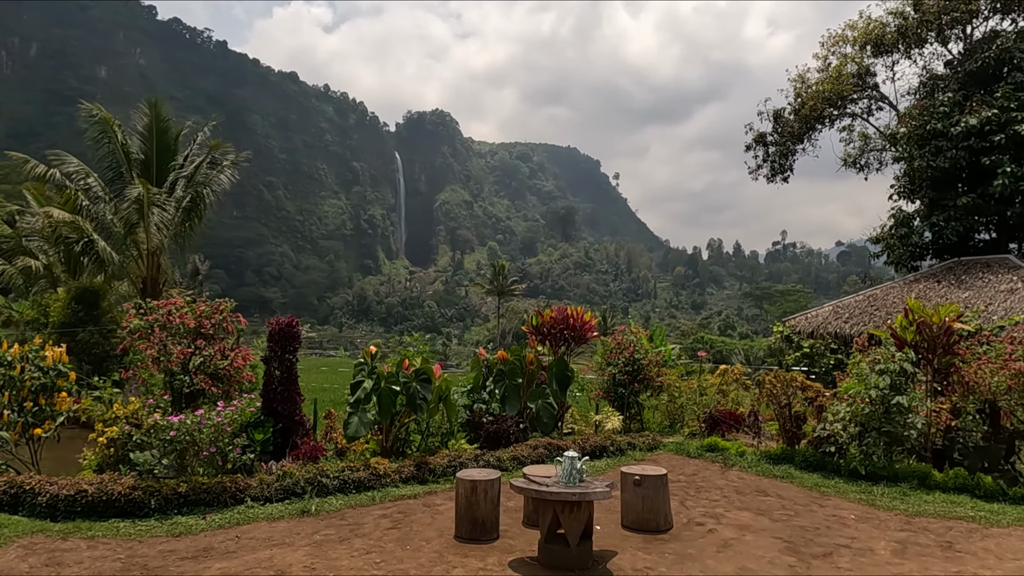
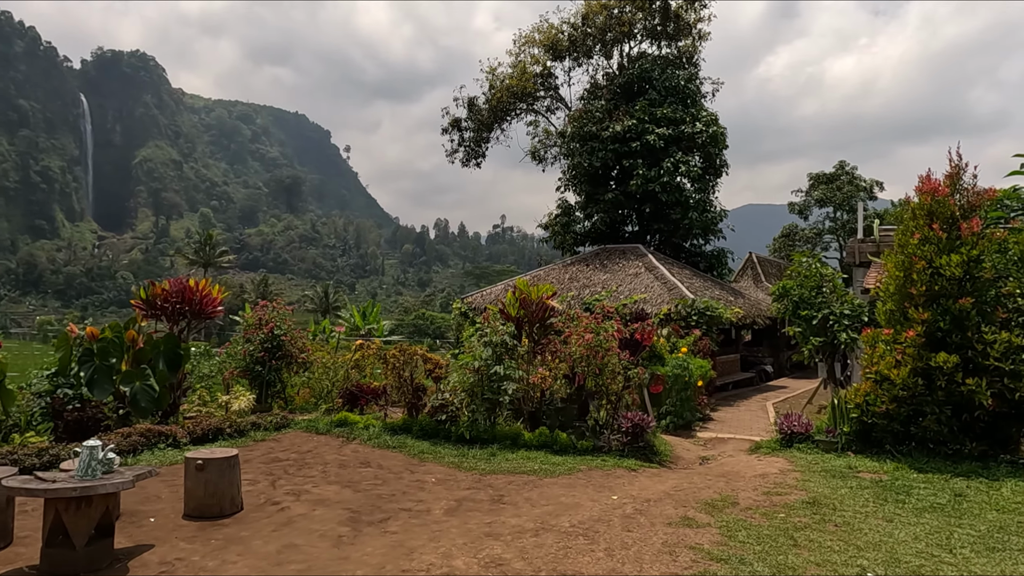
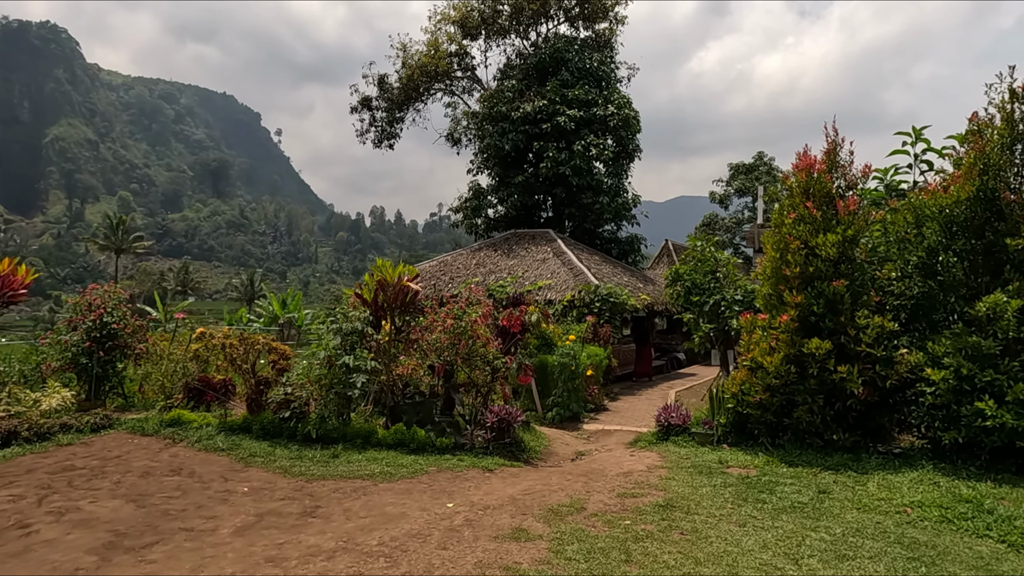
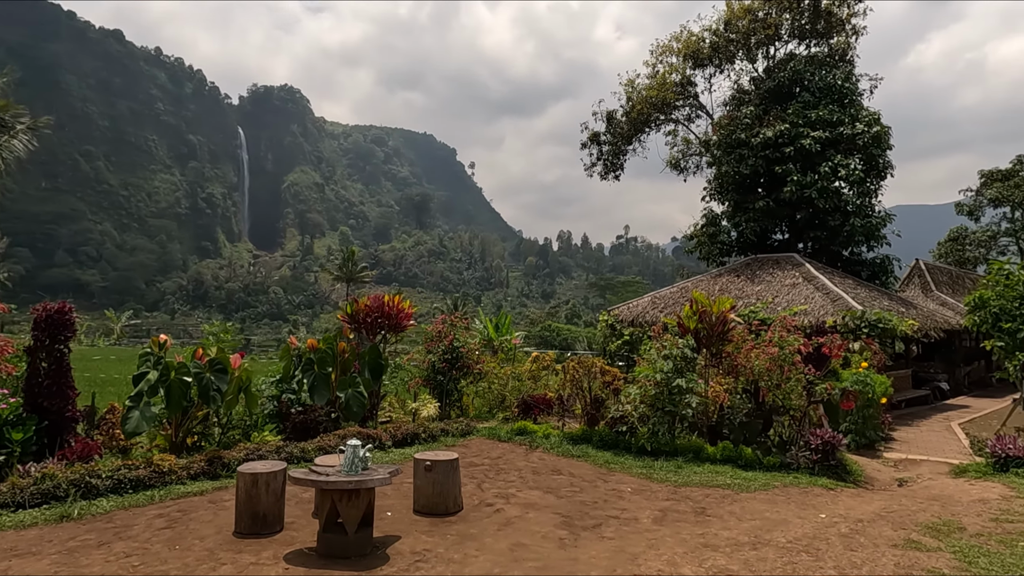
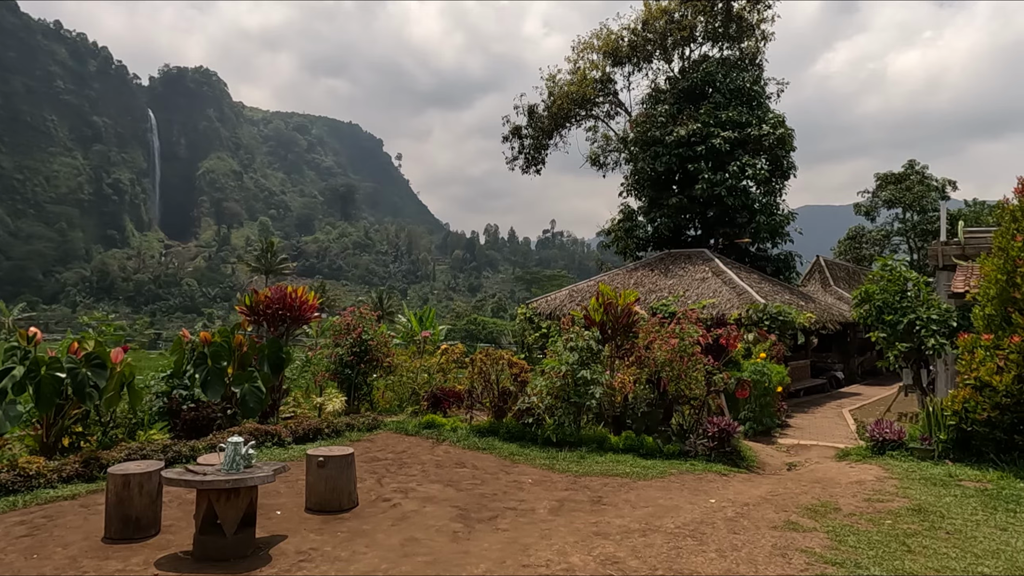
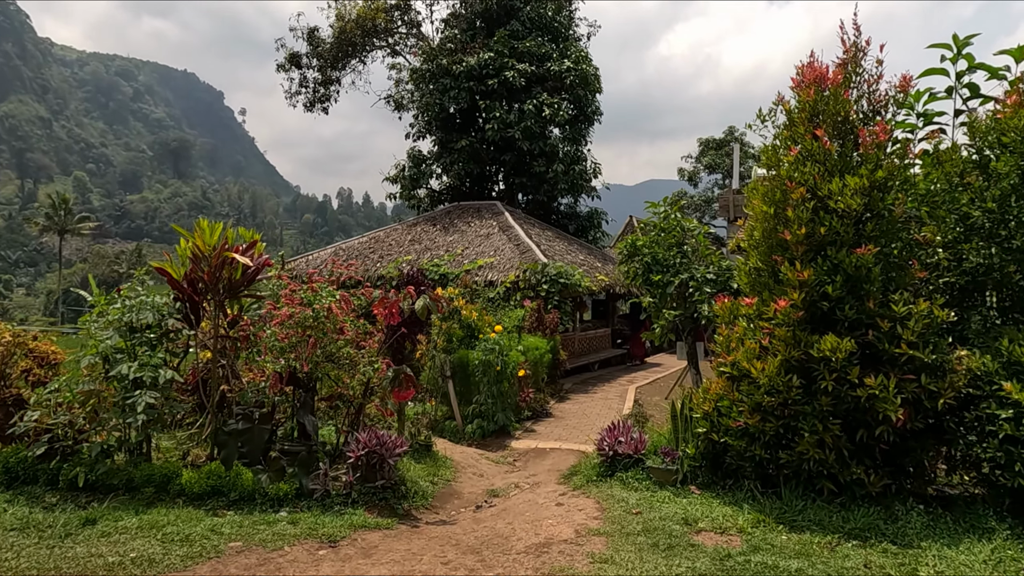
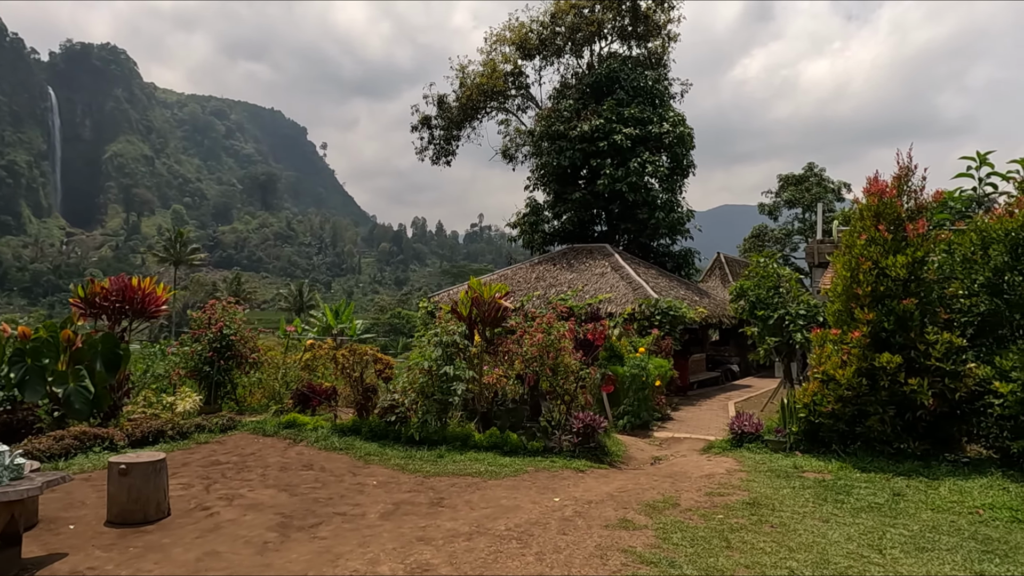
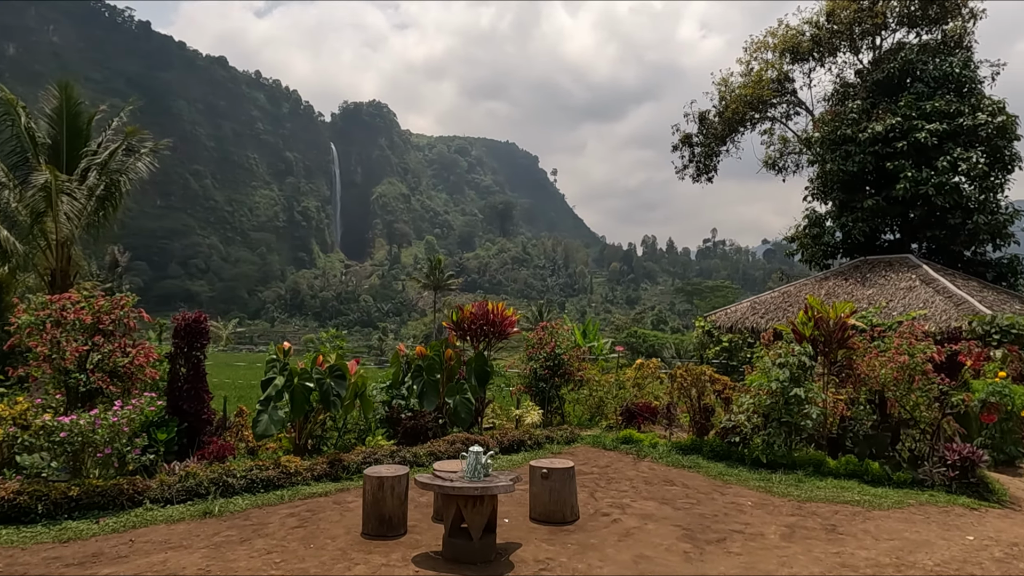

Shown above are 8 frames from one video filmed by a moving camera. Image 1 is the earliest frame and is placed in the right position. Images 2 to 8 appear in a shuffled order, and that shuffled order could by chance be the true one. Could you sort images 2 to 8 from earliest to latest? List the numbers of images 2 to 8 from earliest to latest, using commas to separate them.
8, 4, 5, 2, 7, 3, 6
